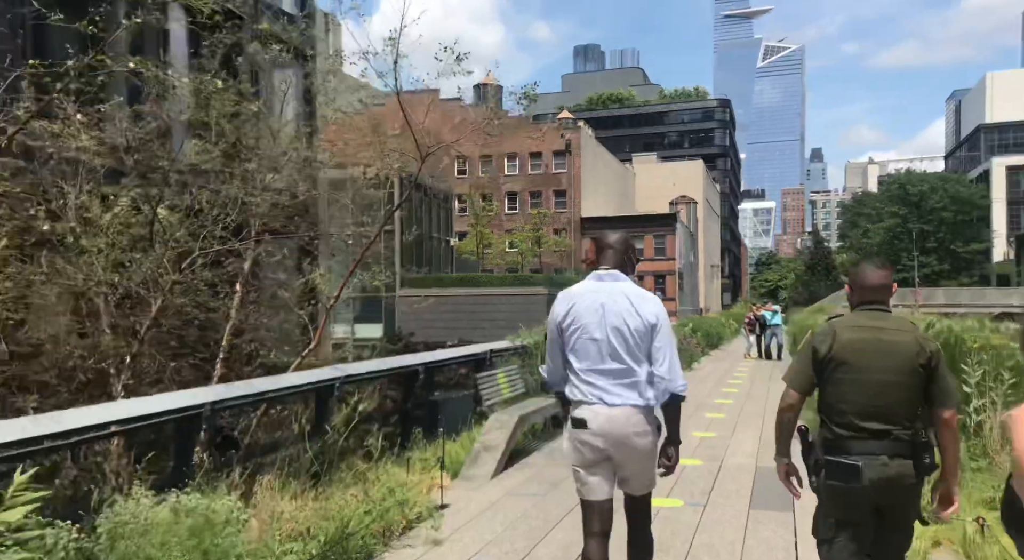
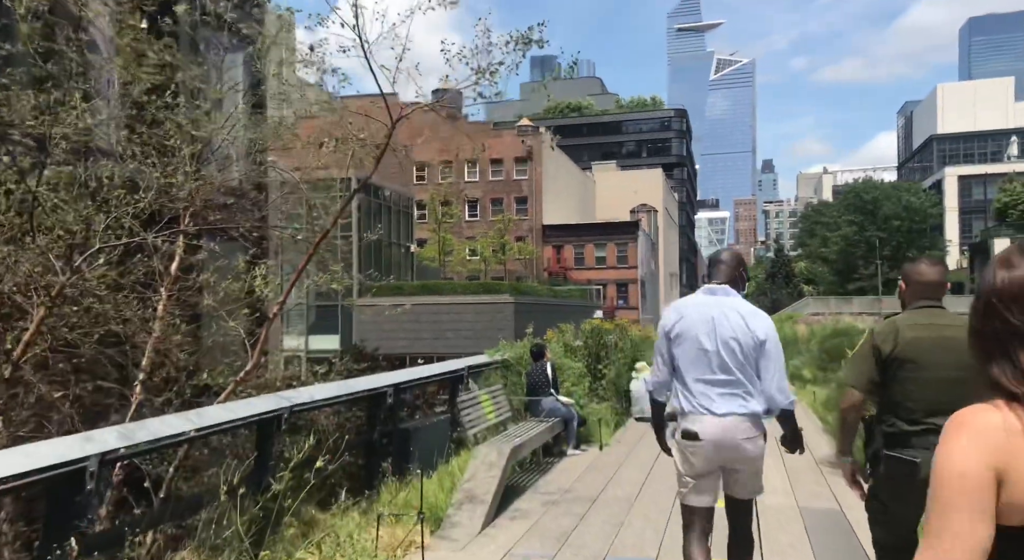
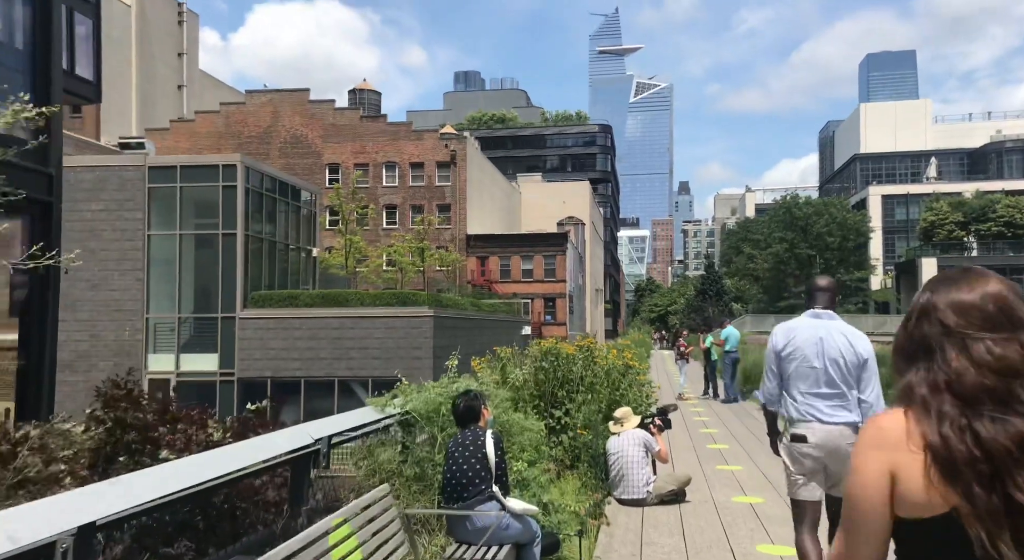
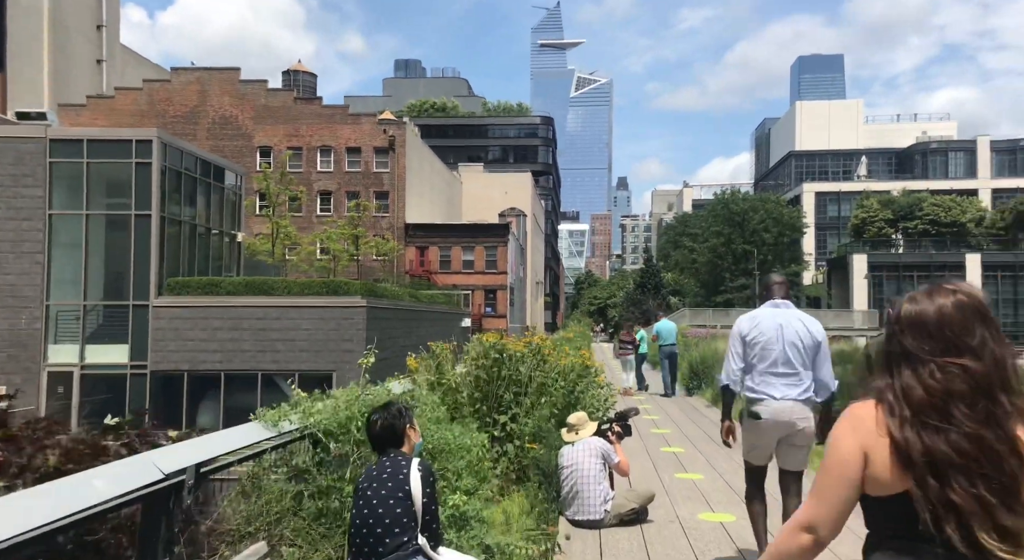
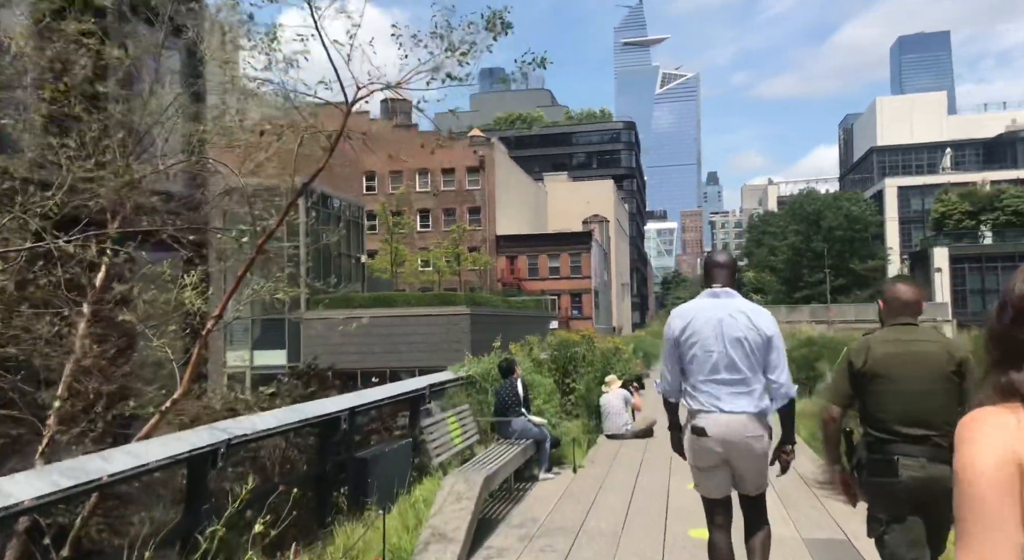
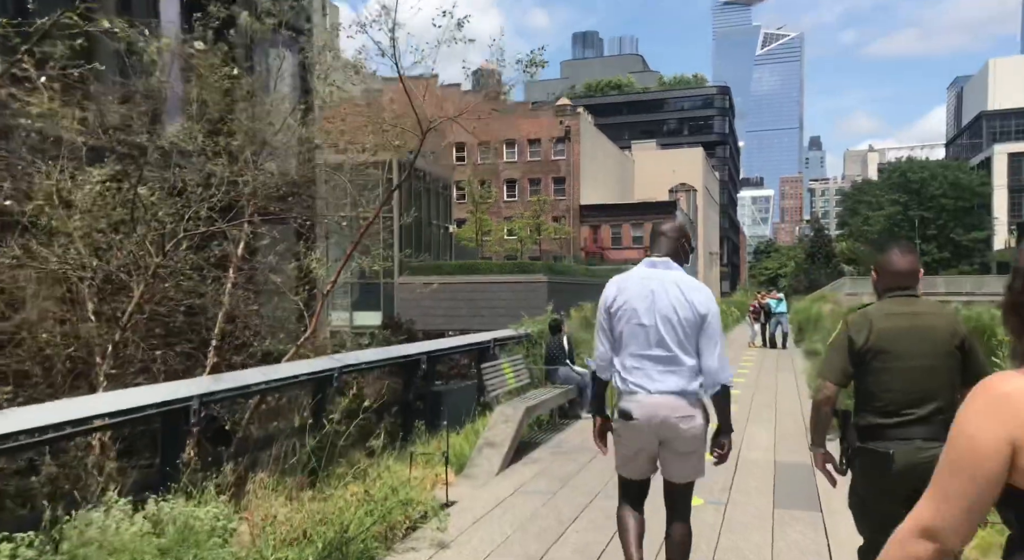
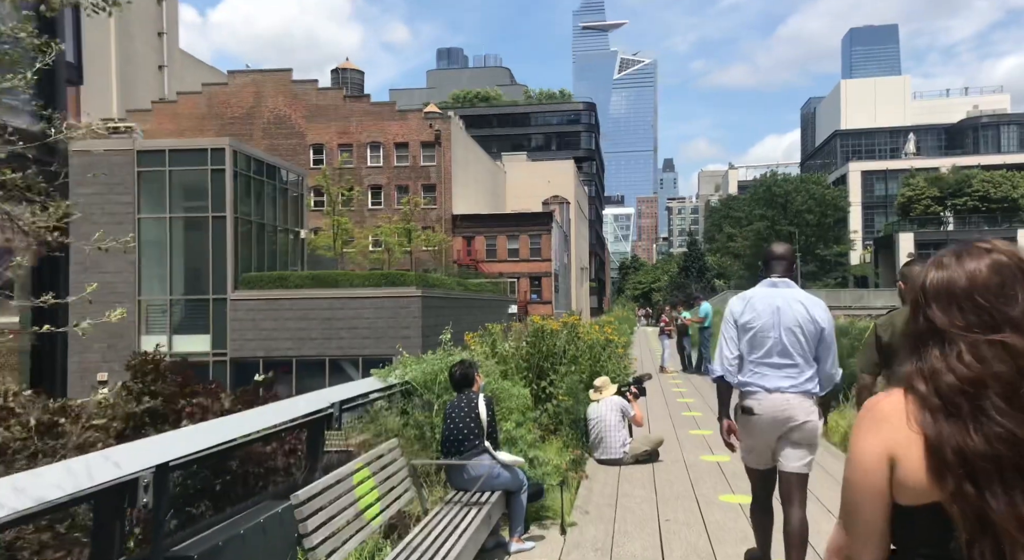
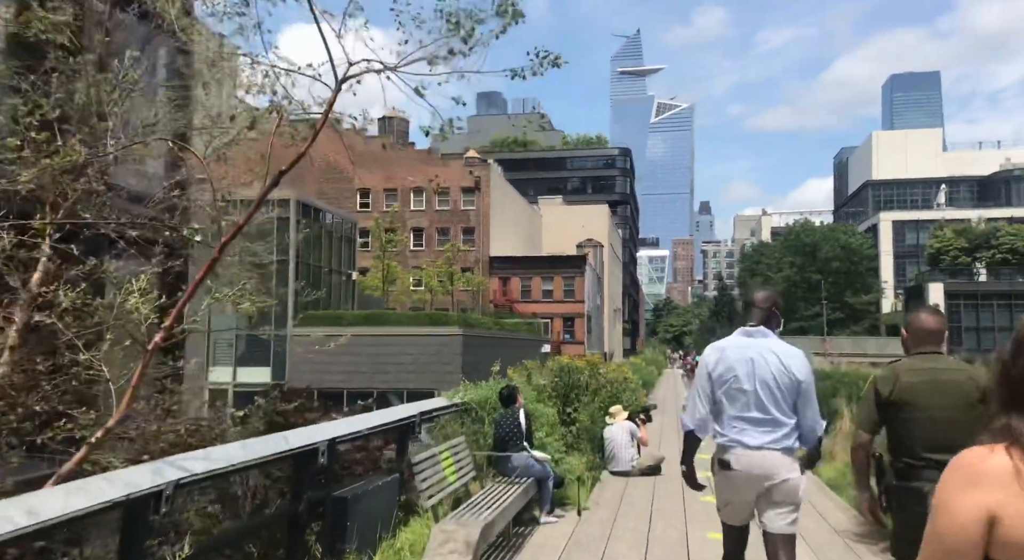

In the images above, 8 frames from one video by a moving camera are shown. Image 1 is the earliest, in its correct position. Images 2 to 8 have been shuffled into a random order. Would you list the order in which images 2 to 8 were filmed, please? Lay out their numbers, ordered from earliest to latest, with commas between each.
6, 2, 5, 8, 7, 3, 4
